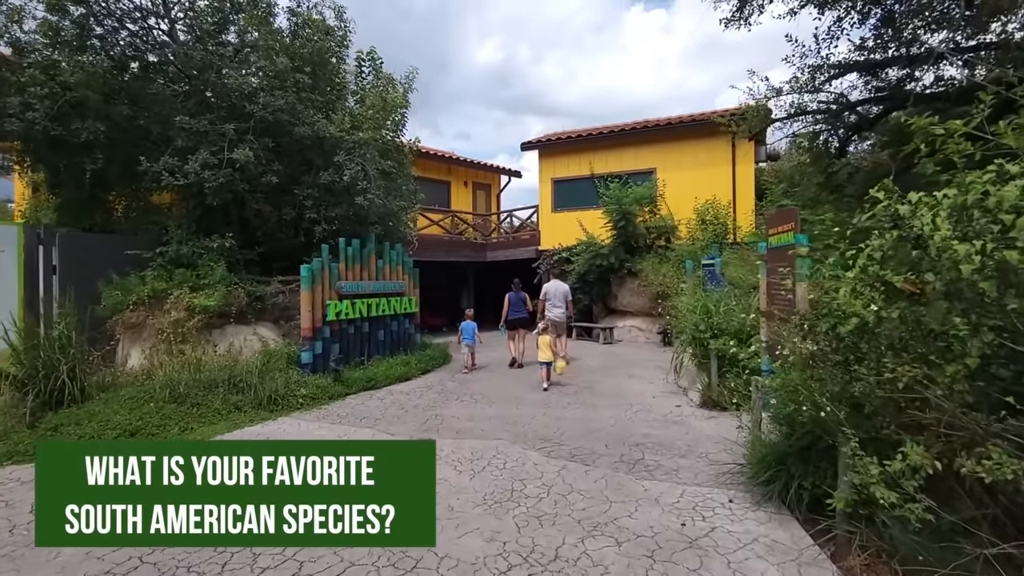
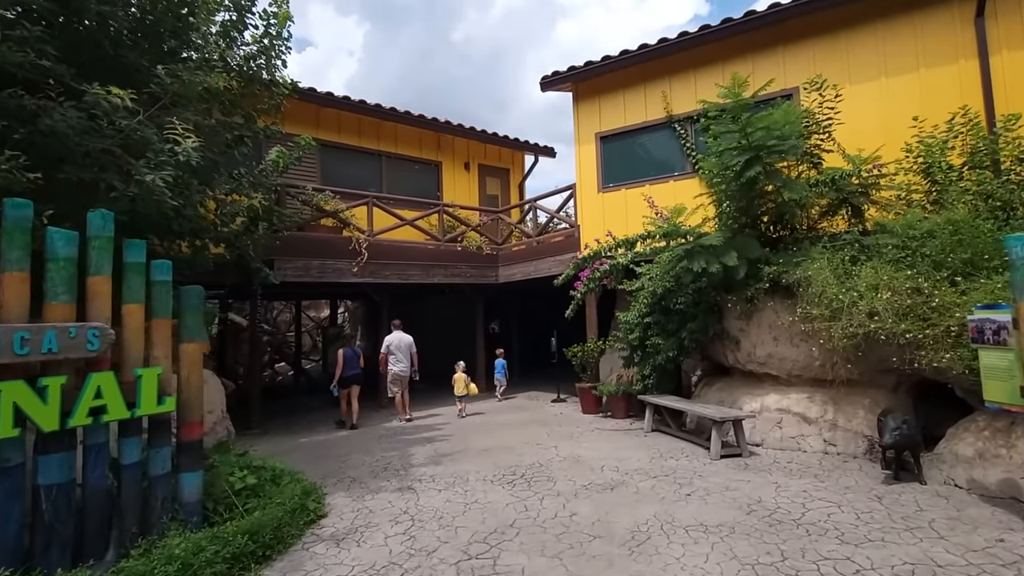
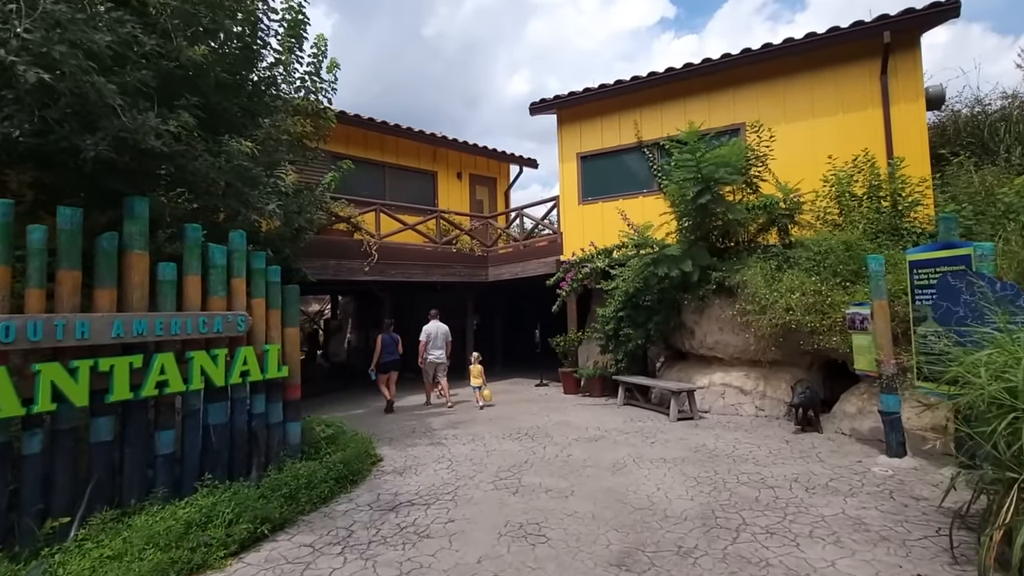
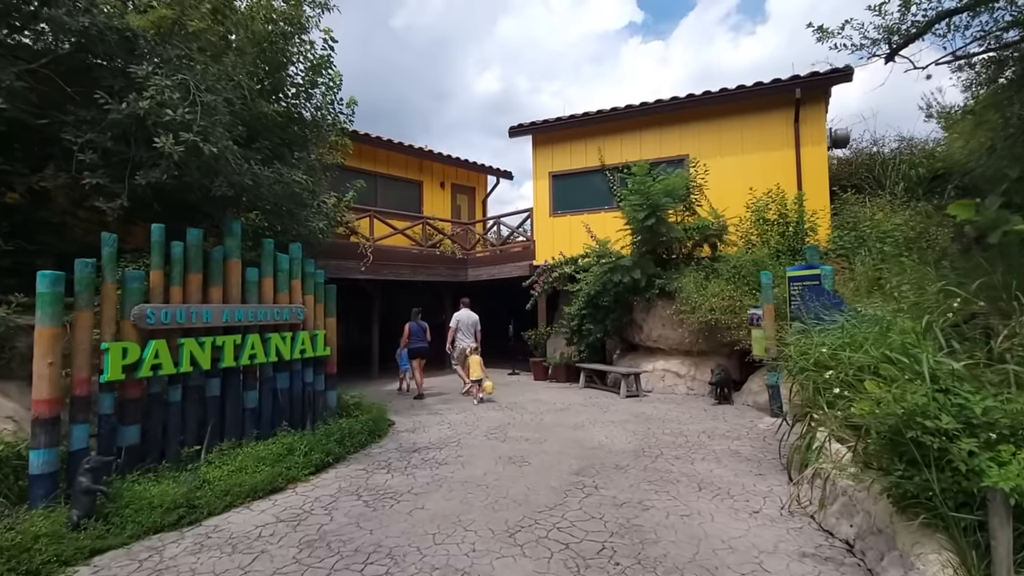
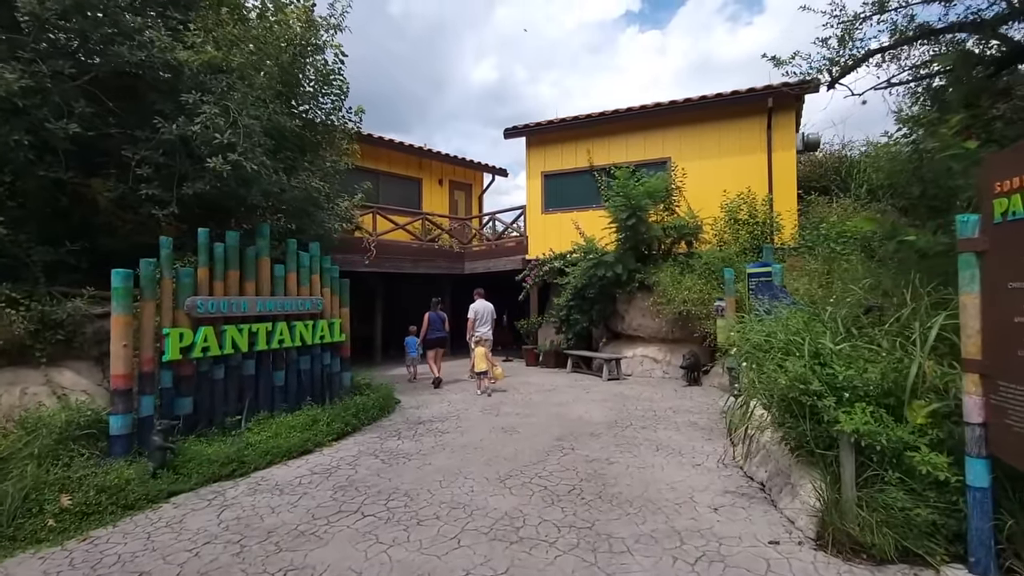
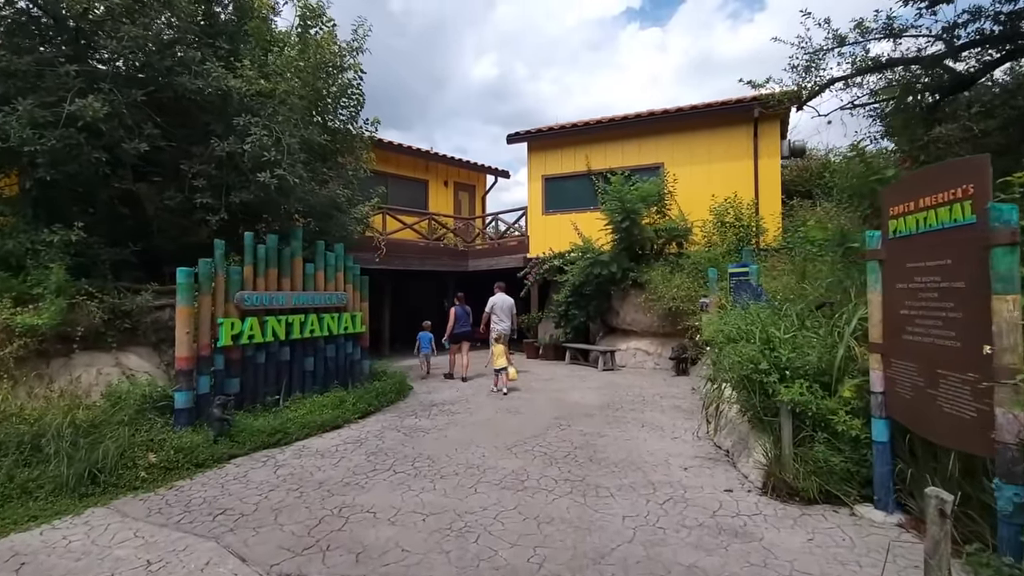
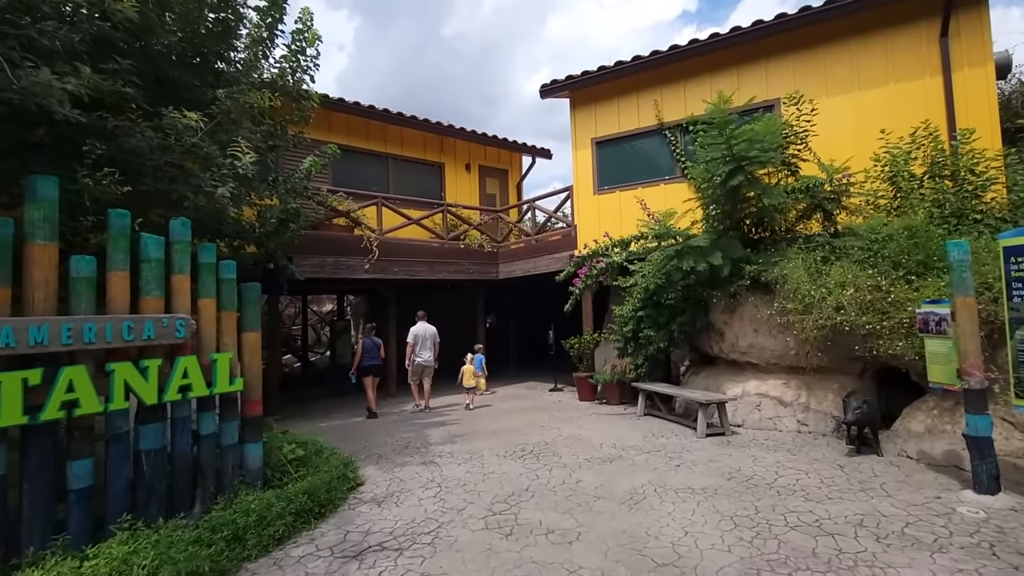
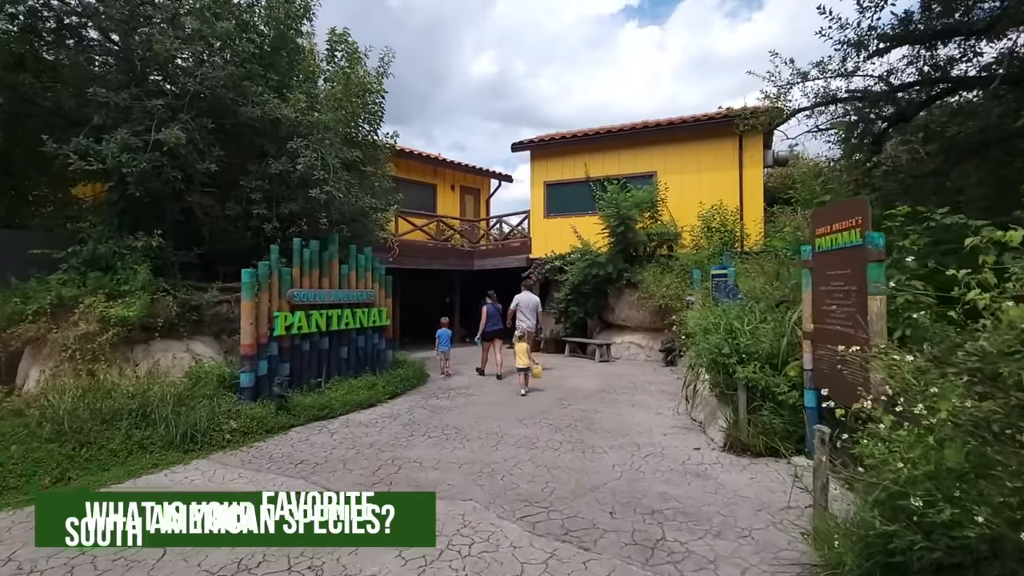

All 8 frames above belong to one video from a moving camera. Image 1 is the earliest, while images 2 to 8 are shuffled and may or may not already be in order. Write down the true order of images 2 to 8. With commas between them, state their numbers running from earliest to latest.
8, 6, 5, 4, 3, 7, 2
